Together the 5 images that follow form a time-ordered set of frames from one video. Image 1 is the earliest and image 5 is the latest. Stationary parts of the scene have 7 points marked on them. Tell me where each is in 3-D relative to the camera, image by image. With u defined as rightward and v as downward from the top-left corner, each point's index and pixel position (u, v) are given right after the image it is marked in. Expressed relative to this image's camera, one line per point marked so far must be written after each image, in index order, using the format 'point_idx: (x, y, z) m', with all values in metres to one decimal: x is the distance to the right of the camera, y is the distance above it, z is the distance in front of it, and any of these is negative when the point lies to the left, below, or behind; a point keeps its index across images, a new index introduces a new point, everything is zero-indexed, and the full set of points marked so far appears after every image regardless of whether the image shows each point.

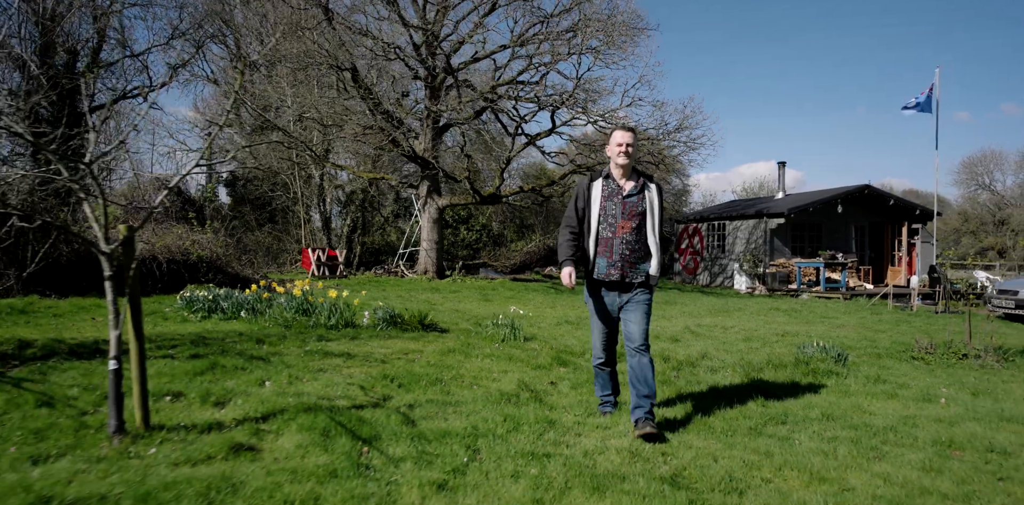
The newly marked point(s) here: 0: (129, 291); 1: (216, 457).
0: (-2.1, -0.2, +3.9) m
1: (-1.5, -1.0, +3.5) m
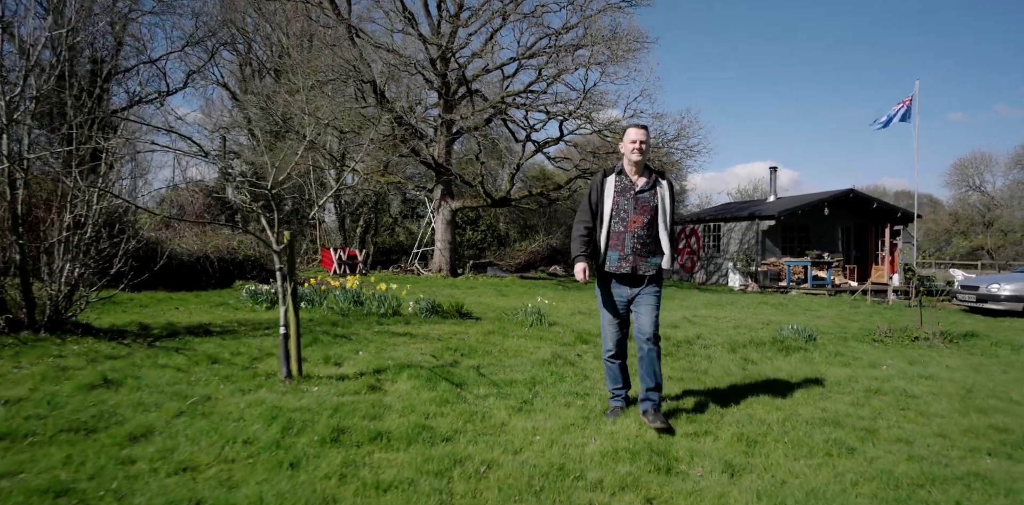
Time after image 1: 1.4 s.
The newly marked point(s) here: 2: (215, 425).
0: (-1.7, -0.2, +5.4) m
1: (-1.1, -1.0, +5.0) m
2: (-1.7, -1.0, +3.9) m
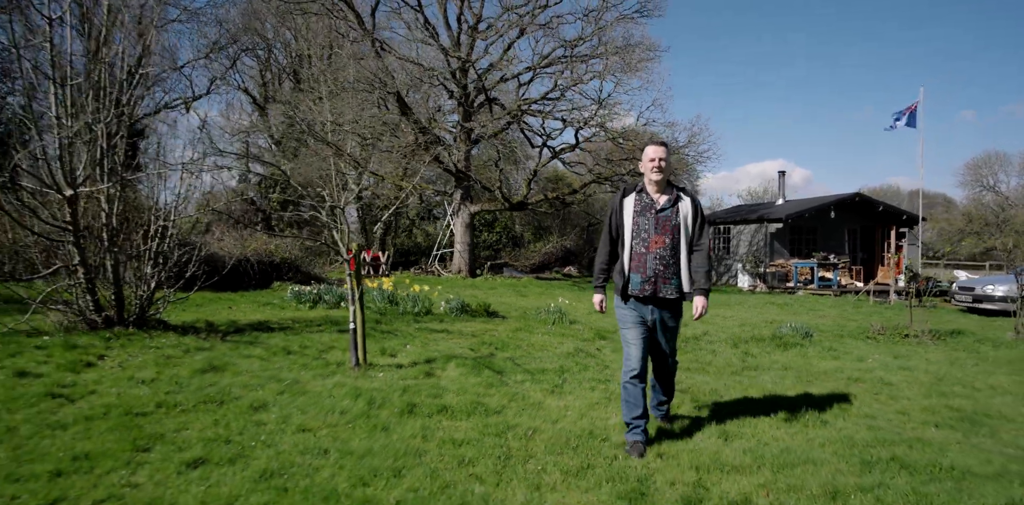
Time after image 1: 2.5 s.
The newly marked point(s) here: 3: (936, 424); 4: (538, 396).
0: (-1.4, -0.3, +6.4) m
1: (-0.8, -1.0, +6.0) m
2: (-1.4, -1.0, +4.9) m
3: (+3.0, -1.2, +5.0) m
4: (+0.2, -1.1, +5.6) m
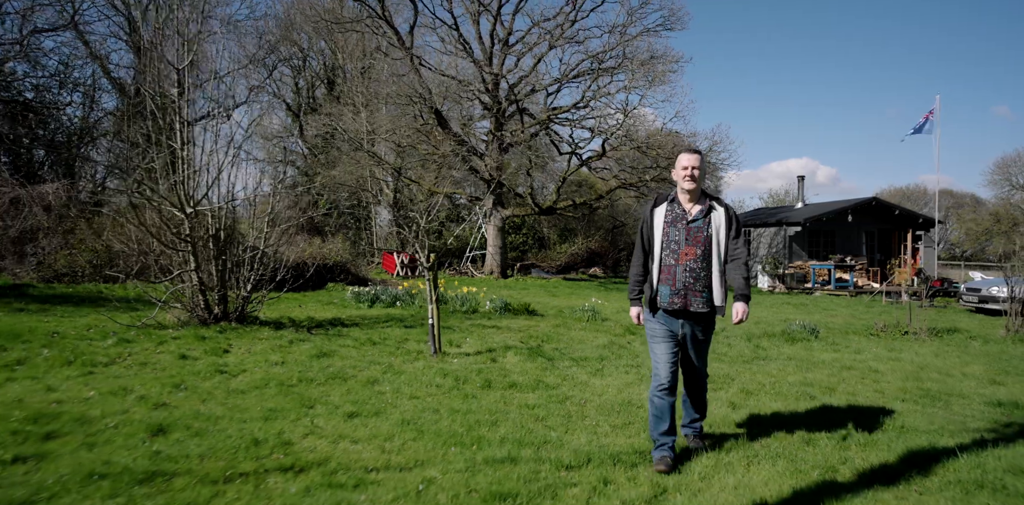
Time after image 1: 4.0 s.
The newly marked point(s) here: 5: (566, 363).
0: (-0.9, -0.4, +7.8) m
1: (-0.3, -1.1, +7.4) m
2: (-0.9, -1.1, +6.4) m
3: (+3.5, -1.3, +6.3) m
4: (+0.7, -1.2, +6.9) m
5: (+0.6, -1.2, +7.6) m
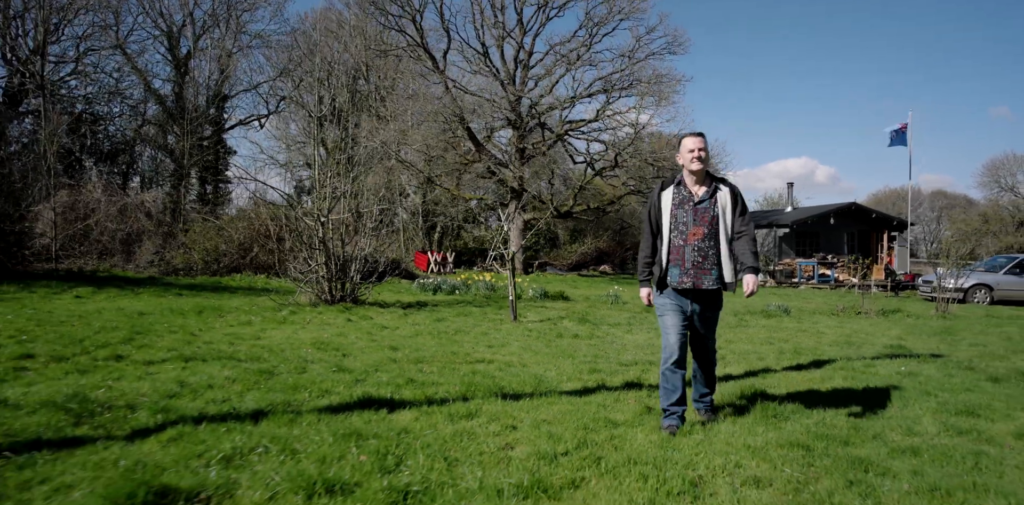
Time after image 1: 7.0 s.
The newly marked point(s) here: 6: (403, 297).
0: (0.0, -0.4, +11.1) m
1: (+0.6, -1.1, +10.7) m
2: (-0.1, -1.1, +9.6) m
3: (+4.4, -1.3, +9.6) m
4: (+1.6, -1.2, +10.2) m
5: (+1.4, -1.1, +10.9) m
6: (-2.4, -1.0, +15.5) m
